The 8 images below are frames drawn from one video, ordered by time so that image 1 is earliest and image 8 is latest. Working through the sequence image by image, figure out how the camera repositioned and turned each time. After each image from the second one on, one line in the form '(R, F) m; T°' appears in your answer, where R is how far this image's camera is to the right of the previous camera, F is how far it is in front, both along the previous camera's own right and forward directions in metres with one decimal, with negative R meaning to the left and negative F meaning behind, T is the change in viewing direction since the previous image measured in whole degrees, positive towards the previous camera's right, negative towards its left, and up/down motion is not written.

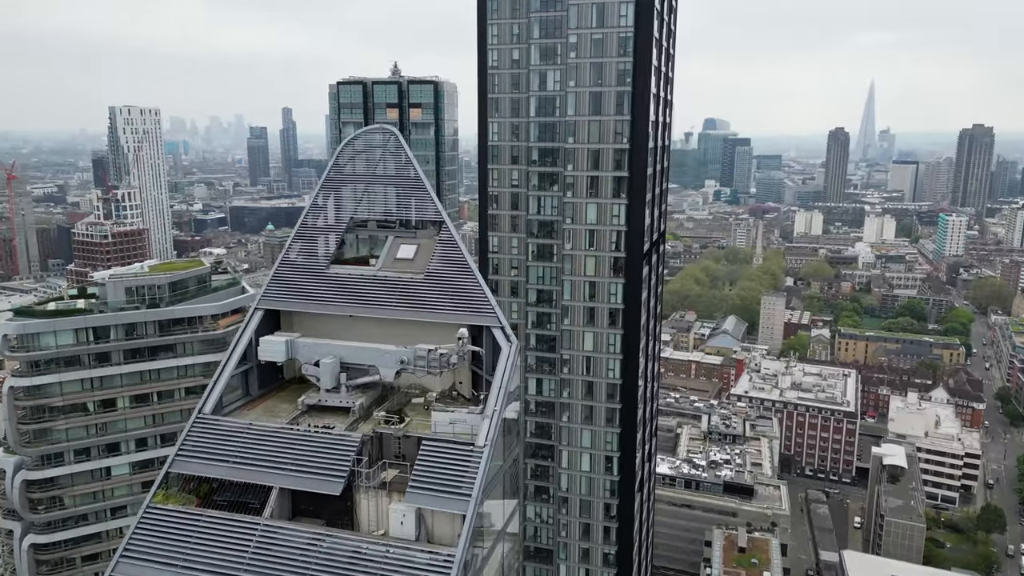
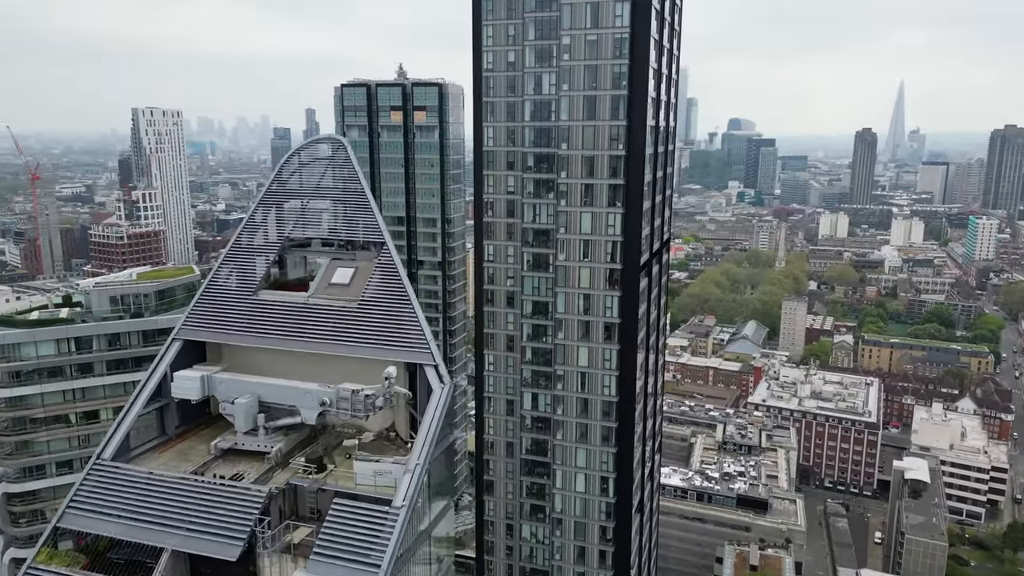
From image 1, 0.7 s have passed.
(+1.4, +1.5) m; -2°
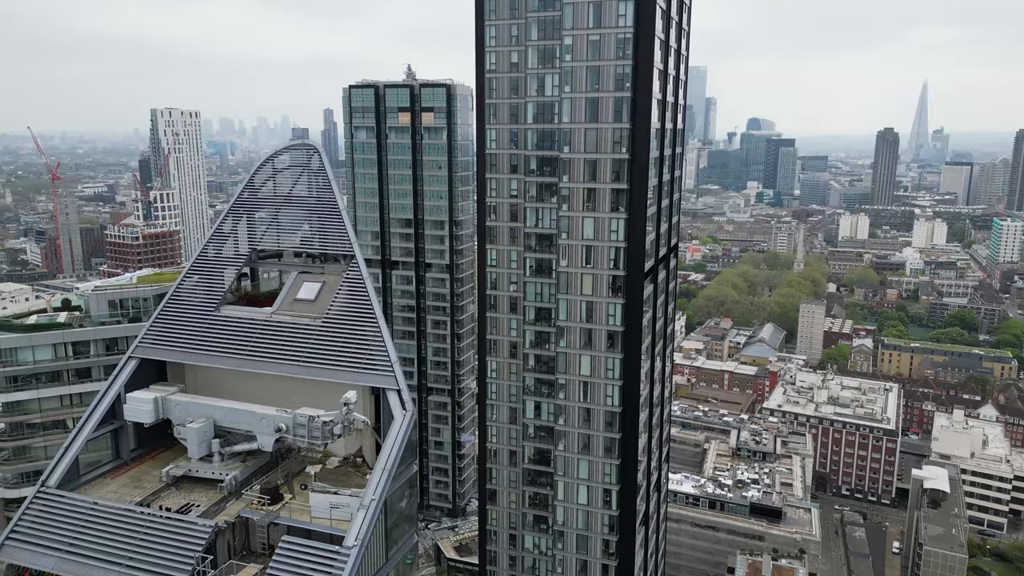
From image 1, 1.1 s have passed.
(+0.7, +0.8) m; -1°
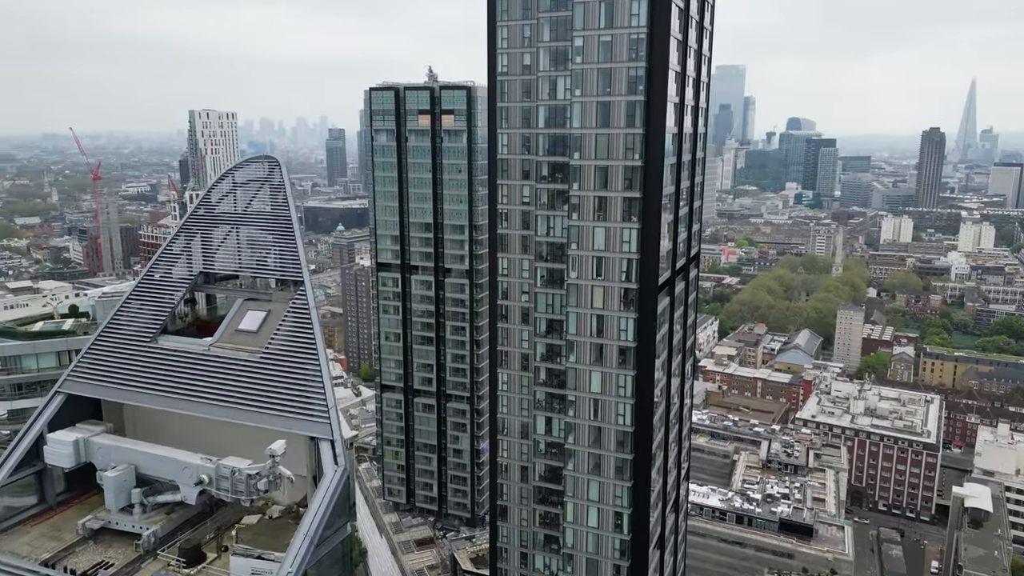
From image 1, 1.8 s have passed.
(+1.2, +1.4) m; -3°
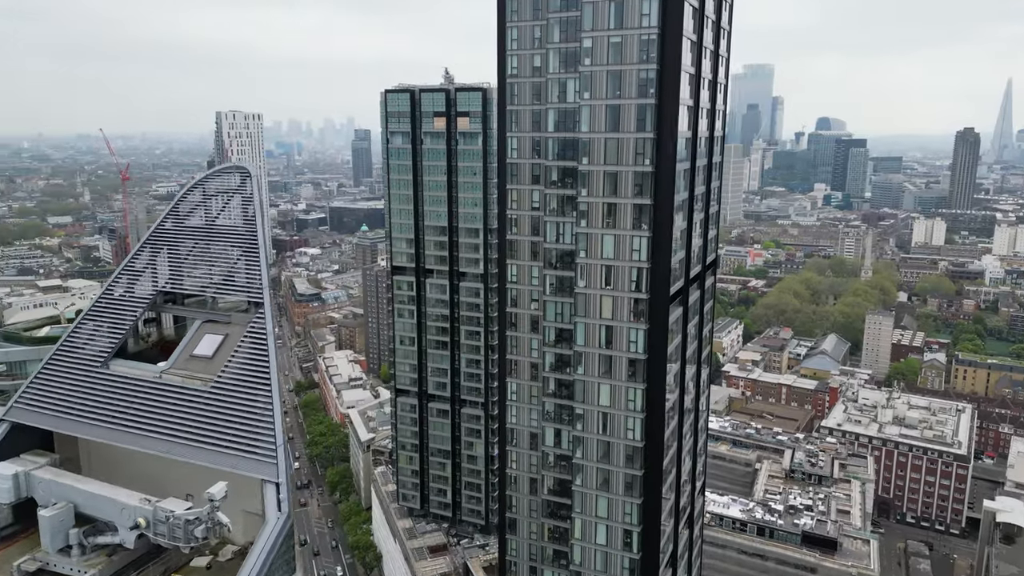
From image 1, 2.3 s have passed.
(+0.8, +0.9) m; -2°
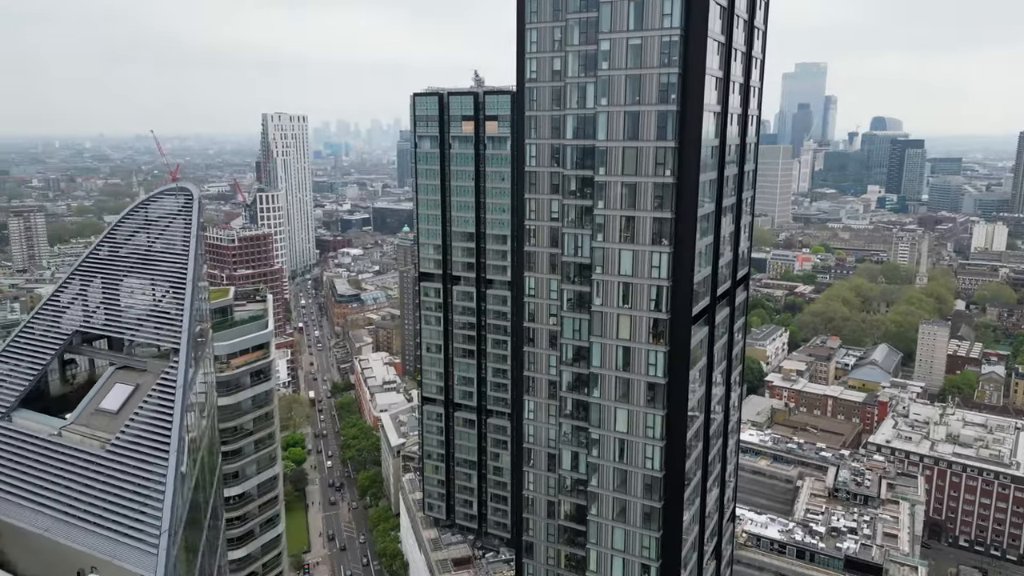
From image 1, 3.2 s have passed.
(+1.2, +1.7) m; -3°
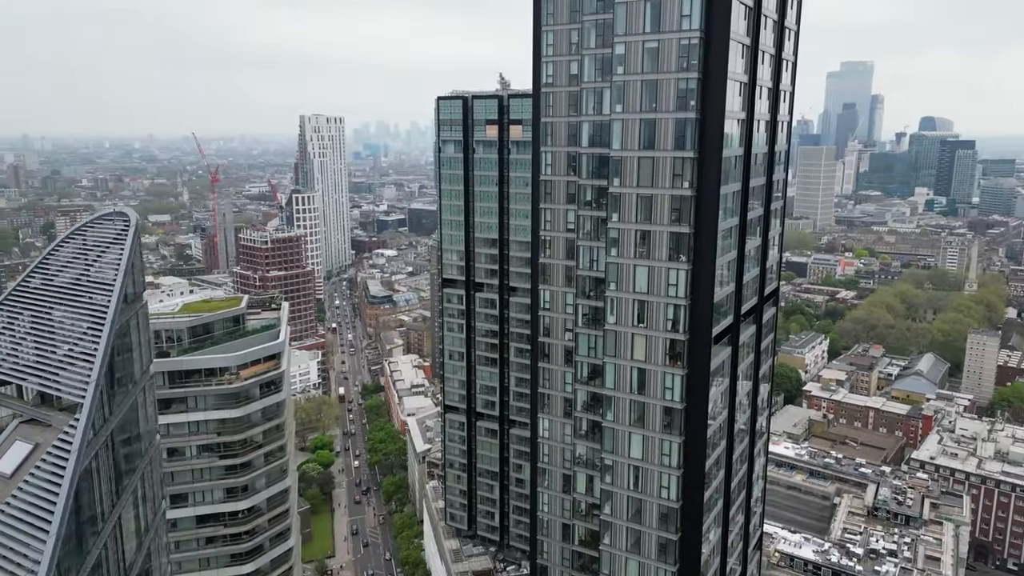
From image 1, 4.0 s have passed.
(+1.0, +1.4) m; -3°
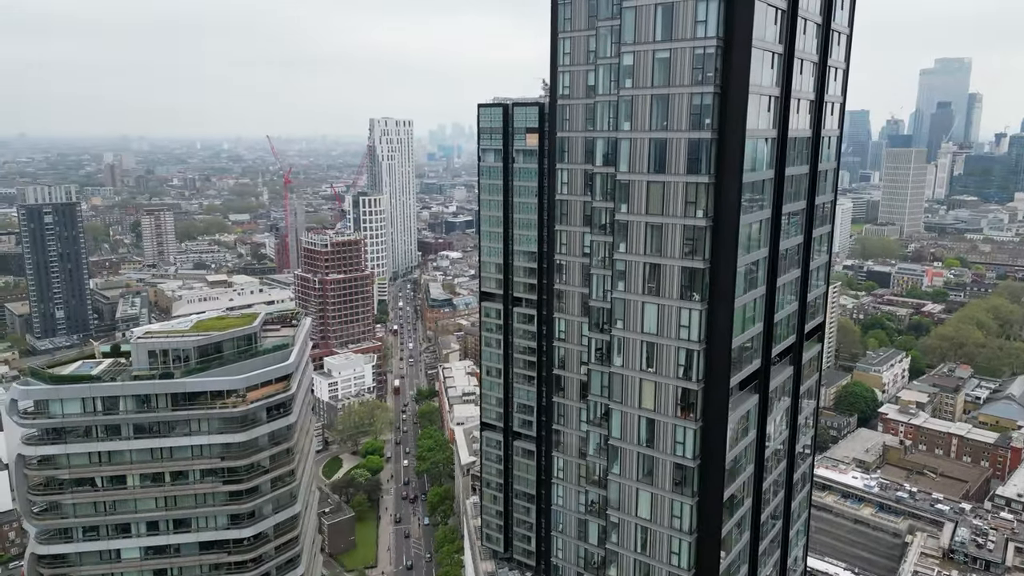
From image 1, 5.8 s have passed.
(+2.5, +2.6) m; -6°
